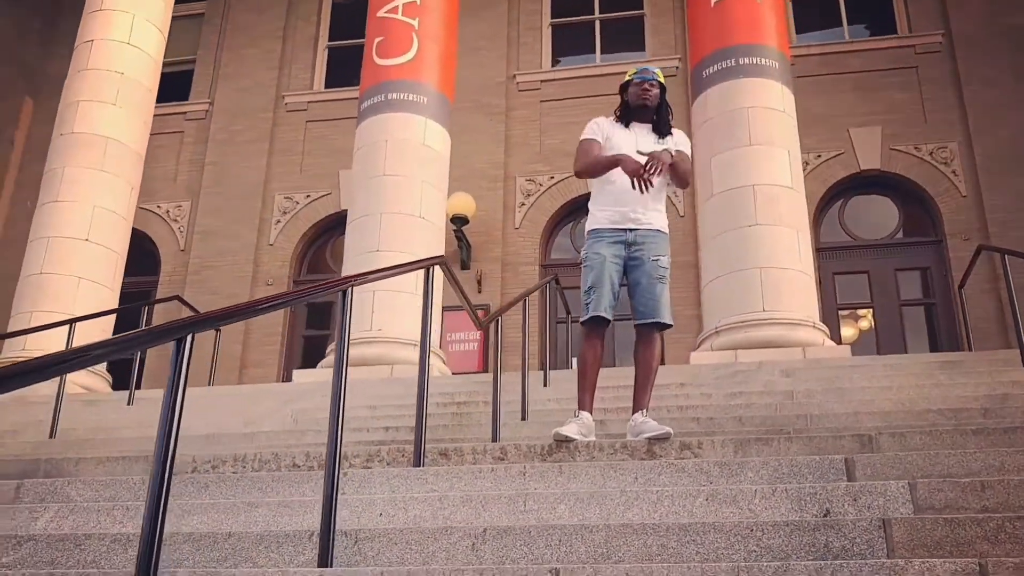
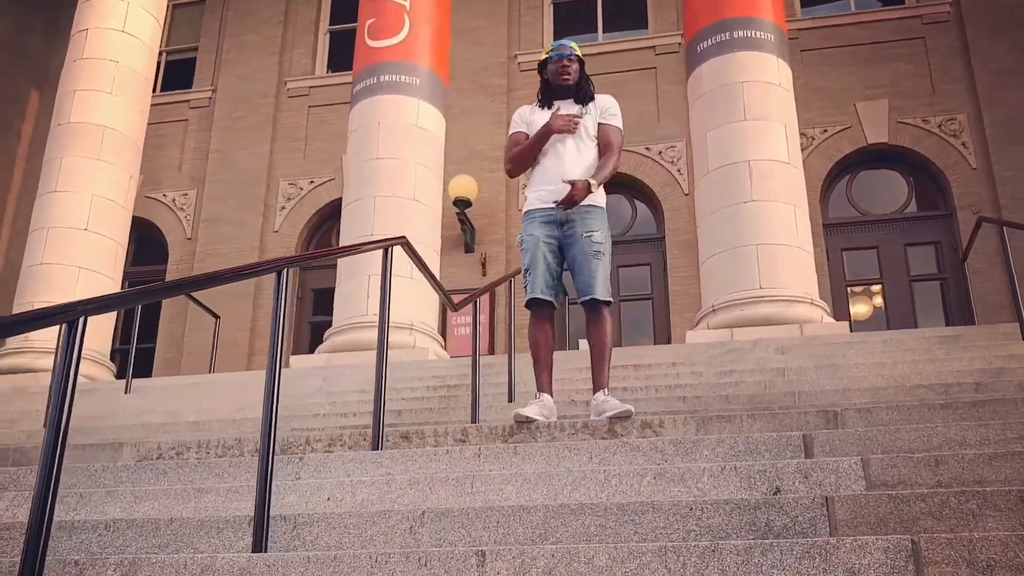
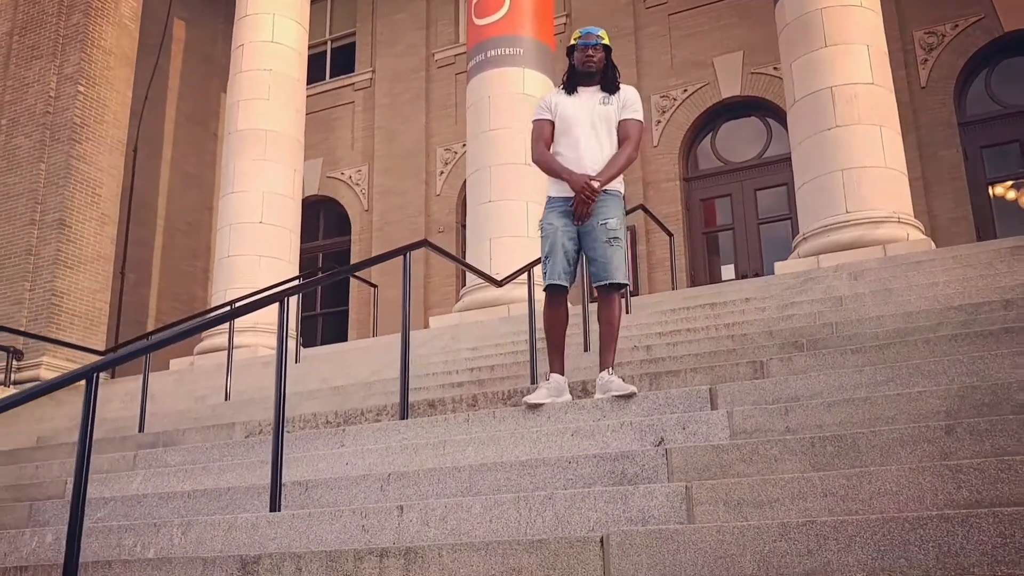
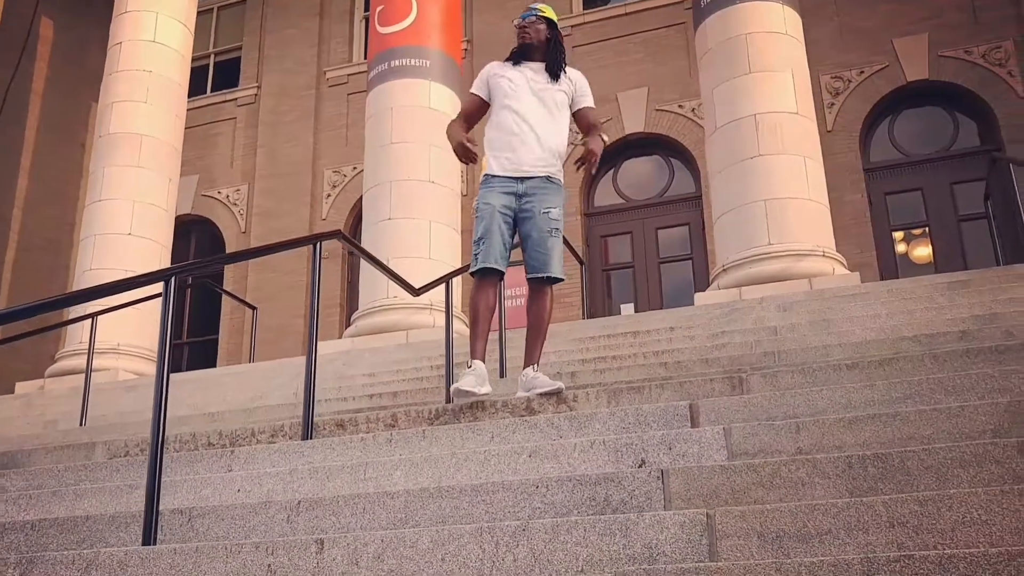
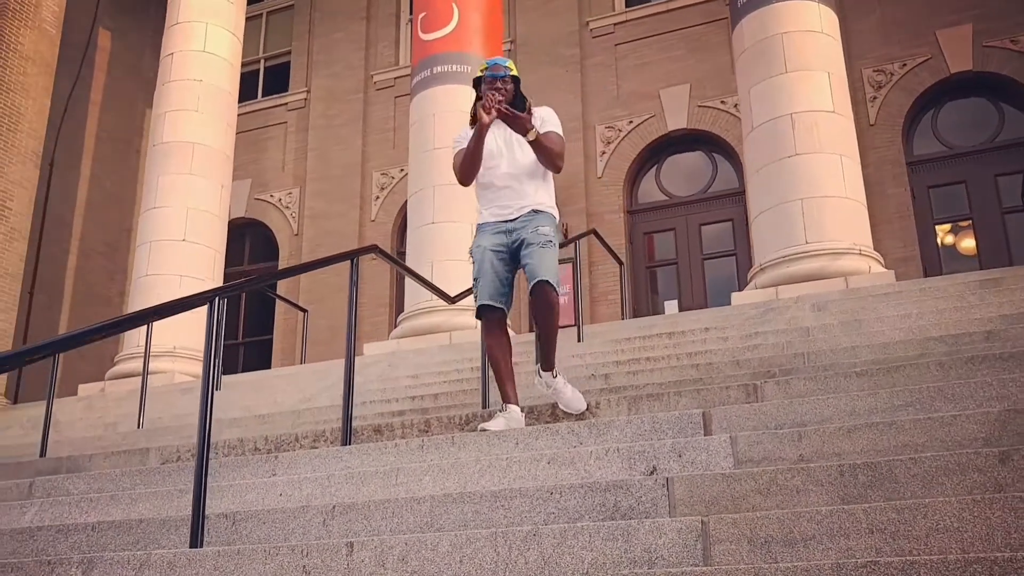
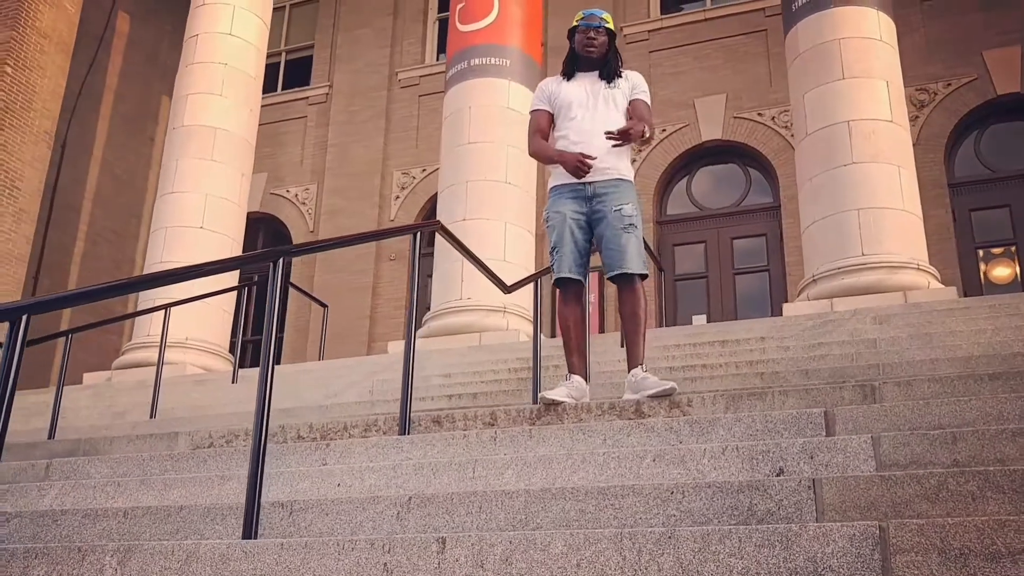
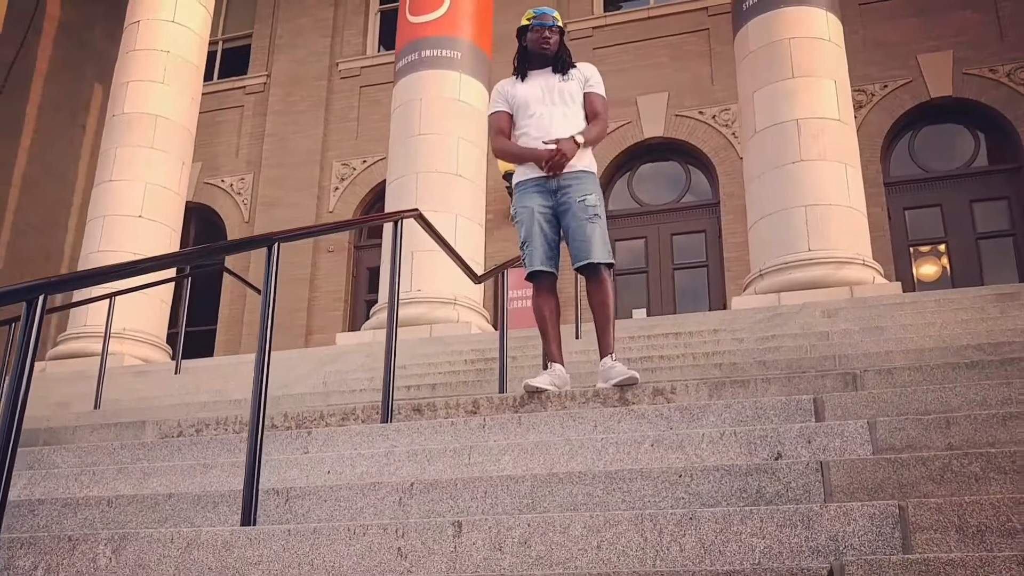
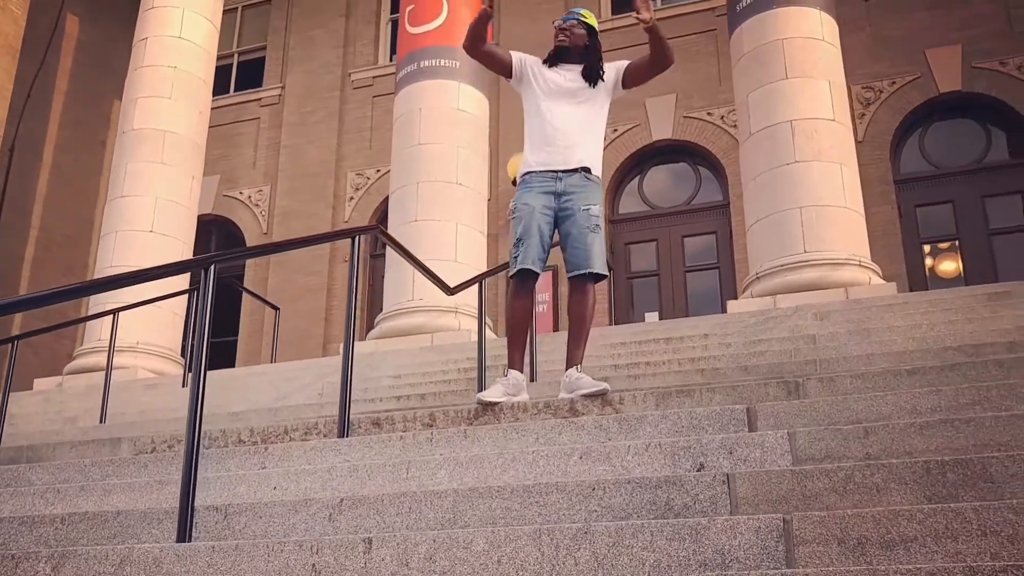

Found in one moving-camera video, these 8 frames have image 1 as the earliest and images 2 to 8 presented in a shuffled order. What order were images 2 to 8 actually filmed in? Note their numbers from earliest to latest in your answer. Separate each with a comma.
2, 7, 6, 8, 4, 5, 3
